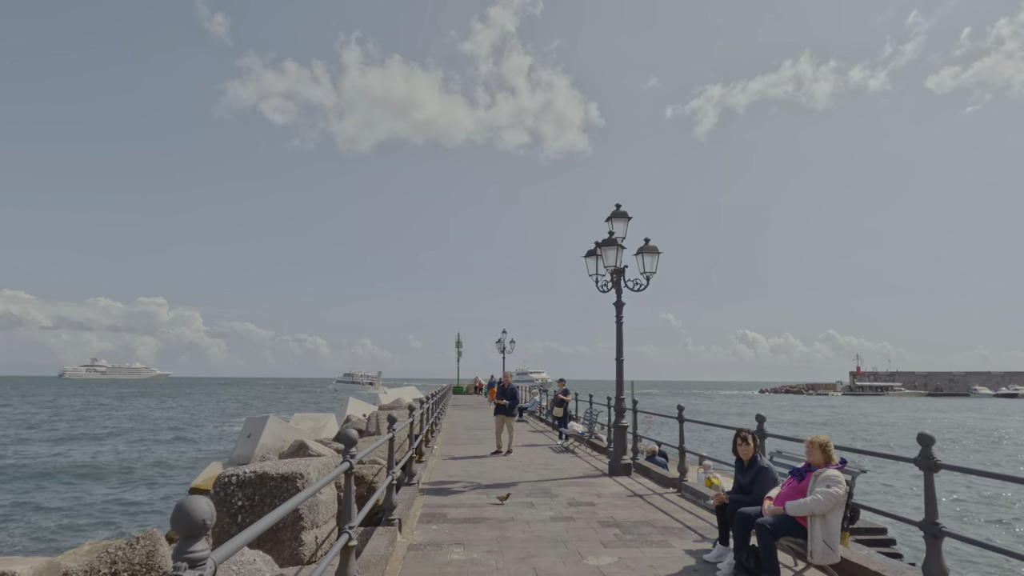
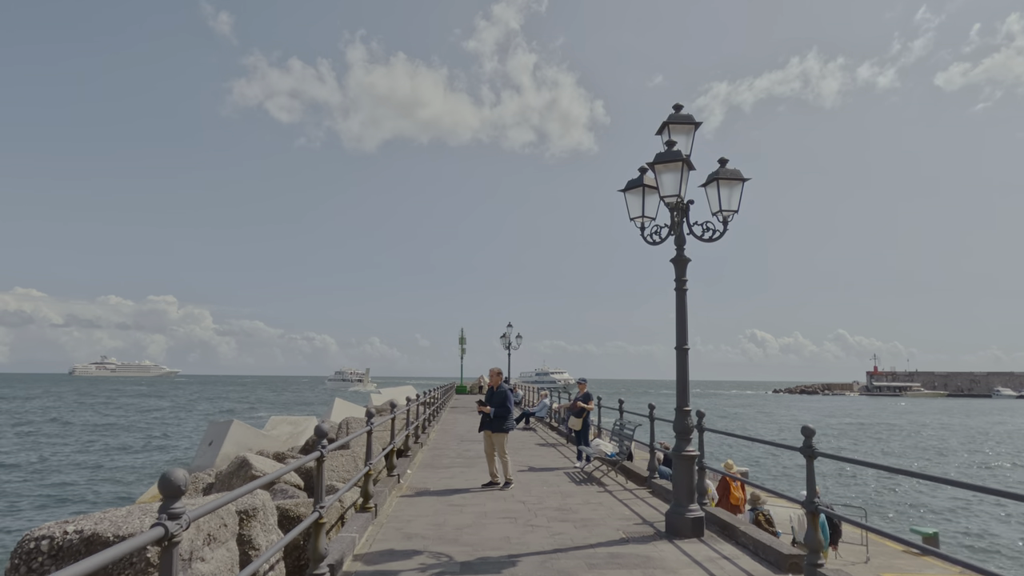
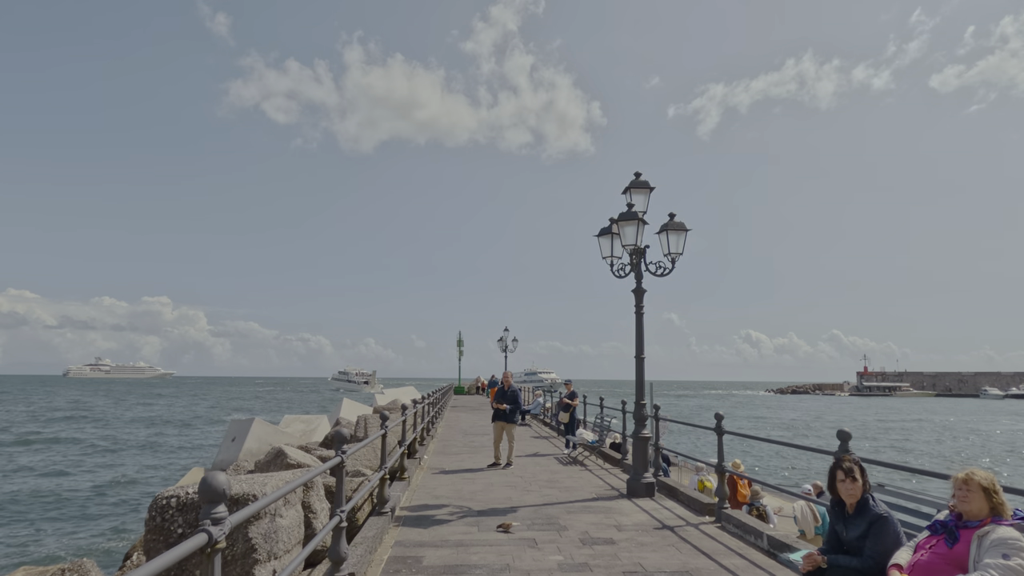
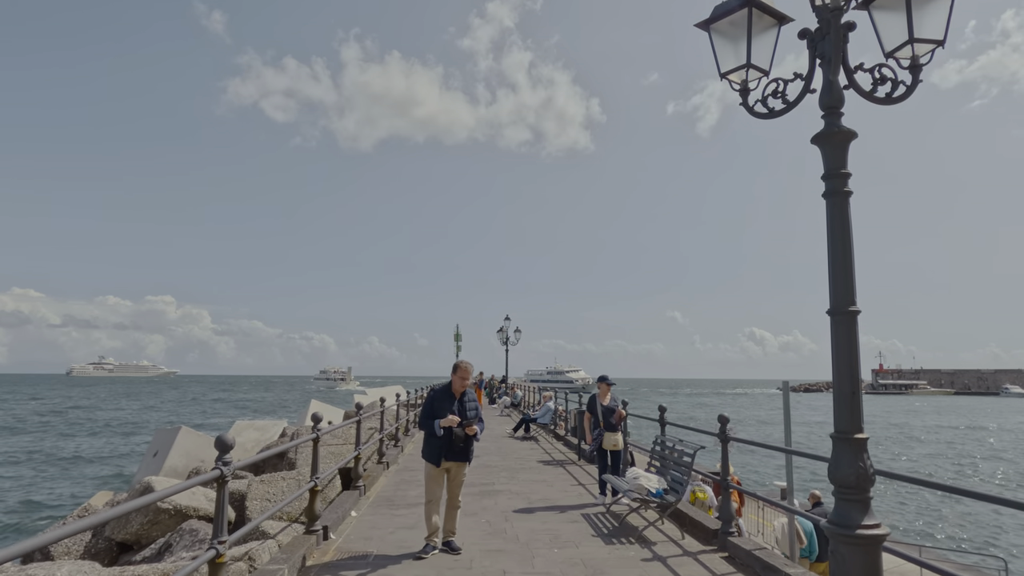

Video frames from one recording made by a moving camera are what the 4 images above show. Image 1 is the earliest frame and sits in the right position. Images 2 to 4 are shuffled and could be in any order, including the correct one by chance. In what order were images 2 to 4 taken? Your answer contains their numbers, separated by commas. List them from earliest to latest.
3, 2, 4
